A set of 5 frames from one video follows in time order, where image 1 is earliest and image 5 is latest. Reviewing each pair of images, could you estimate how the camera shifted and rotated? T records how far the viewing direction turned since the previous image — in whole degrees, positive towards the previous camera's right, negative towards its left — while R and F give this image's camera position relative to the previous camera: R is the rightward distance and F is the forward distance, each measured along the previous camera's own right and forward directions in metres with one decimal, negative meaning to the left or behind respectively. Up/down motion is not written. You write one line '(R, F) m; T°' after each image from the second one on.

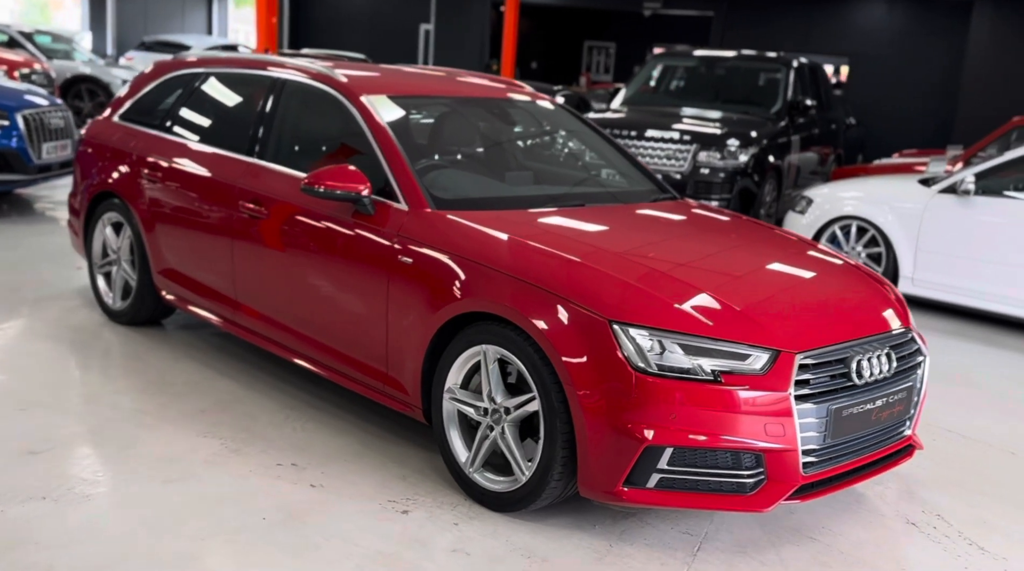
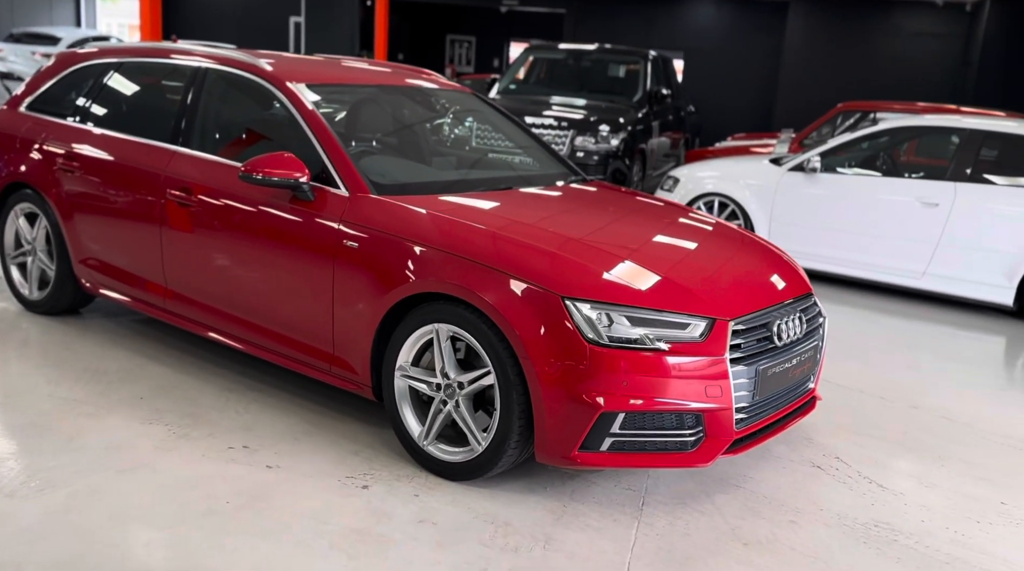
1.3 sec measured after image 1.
(-0.3, -0.1) m; +9°
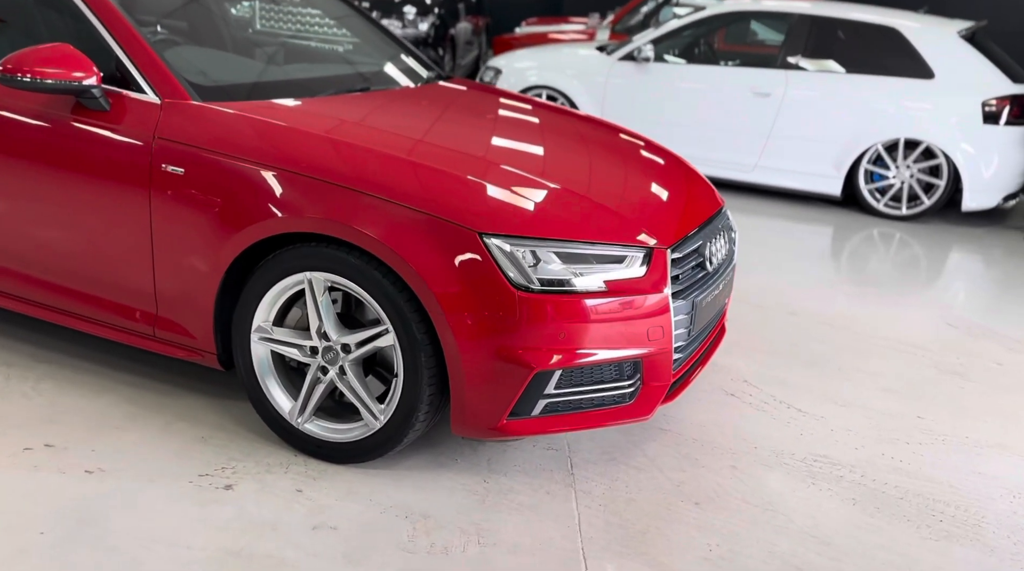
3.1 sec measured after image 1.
(-0.3, +0.6) m; +14°
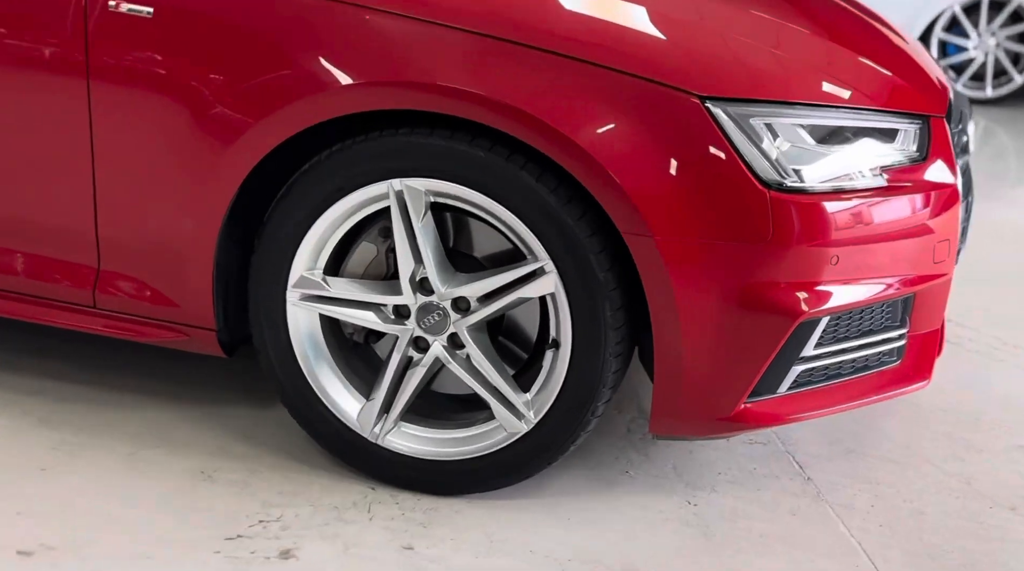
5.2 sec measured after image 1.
(-0.6, +1.0) m; +8°
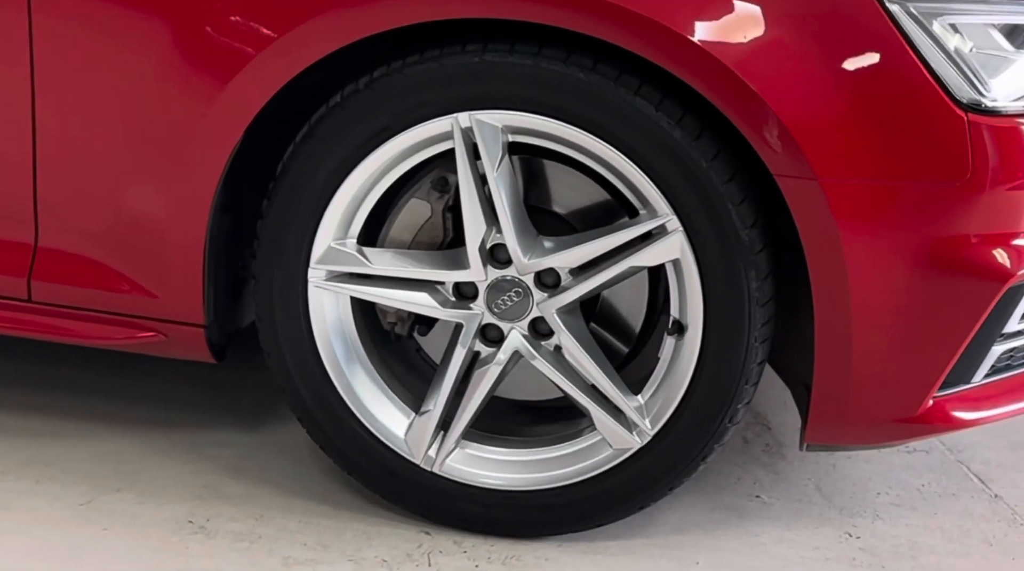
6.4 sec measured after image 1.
(-0.2, +0.4) m; +4°
